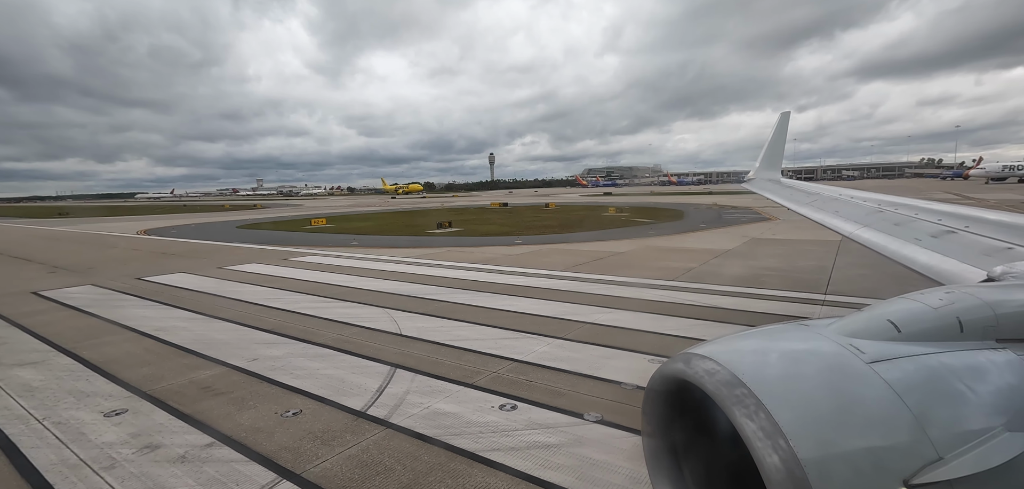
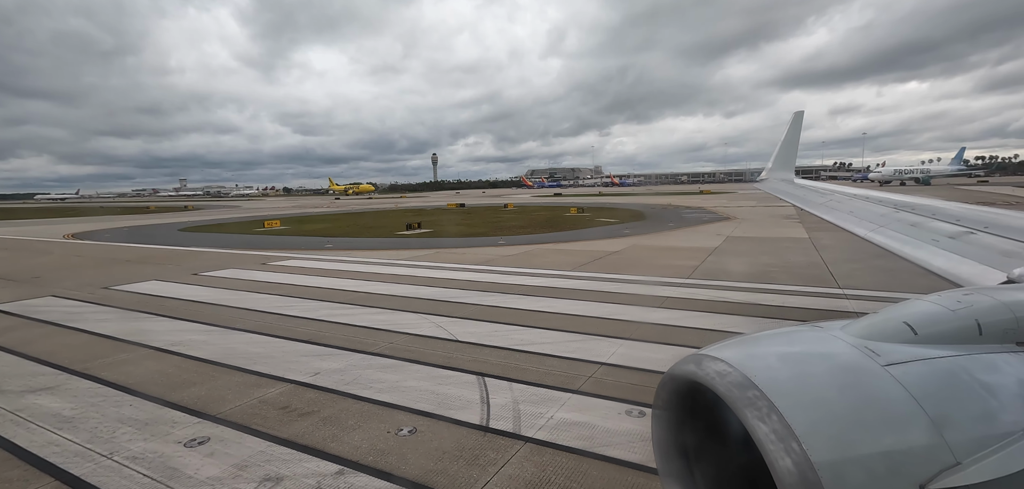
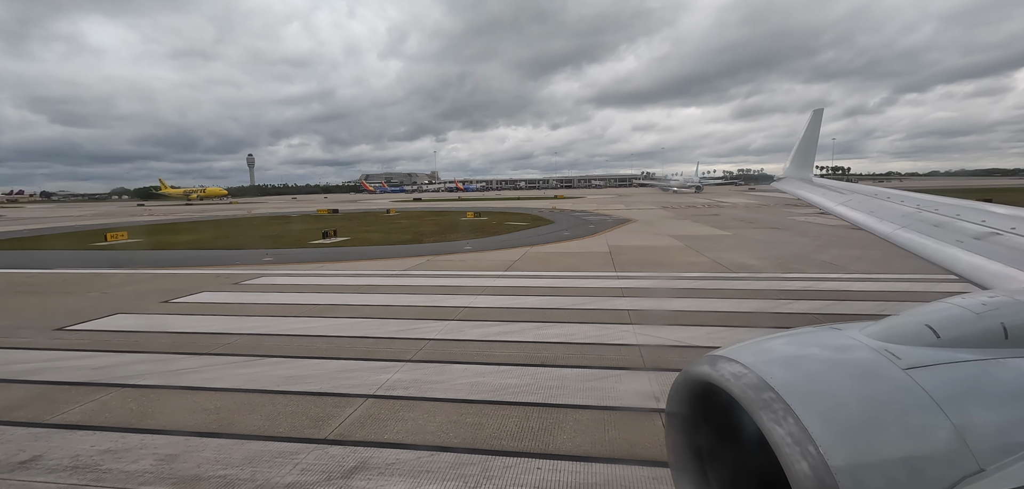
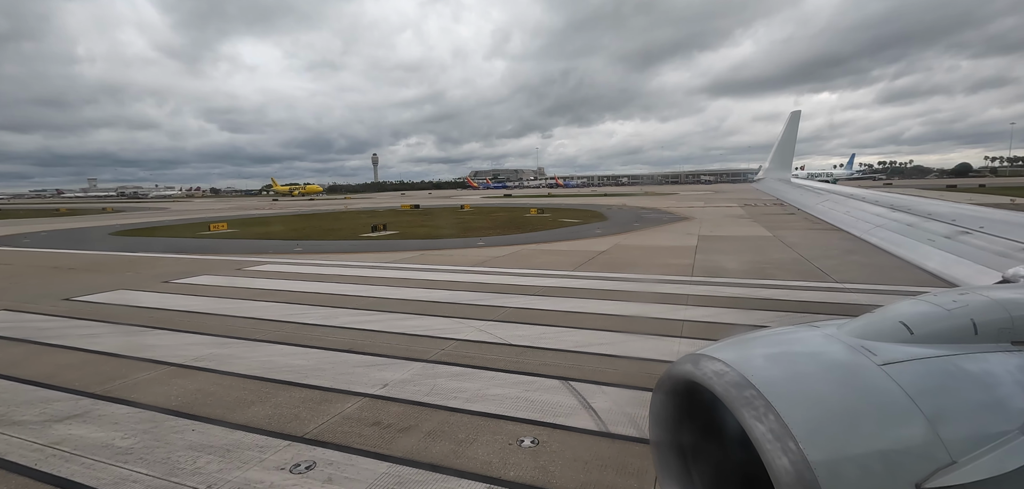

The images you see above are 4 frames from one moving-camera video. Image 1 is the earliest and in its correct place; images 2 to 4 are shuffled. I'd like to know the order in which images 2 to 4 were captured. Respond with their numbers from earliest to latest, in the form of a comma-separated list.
2, 4, 3
